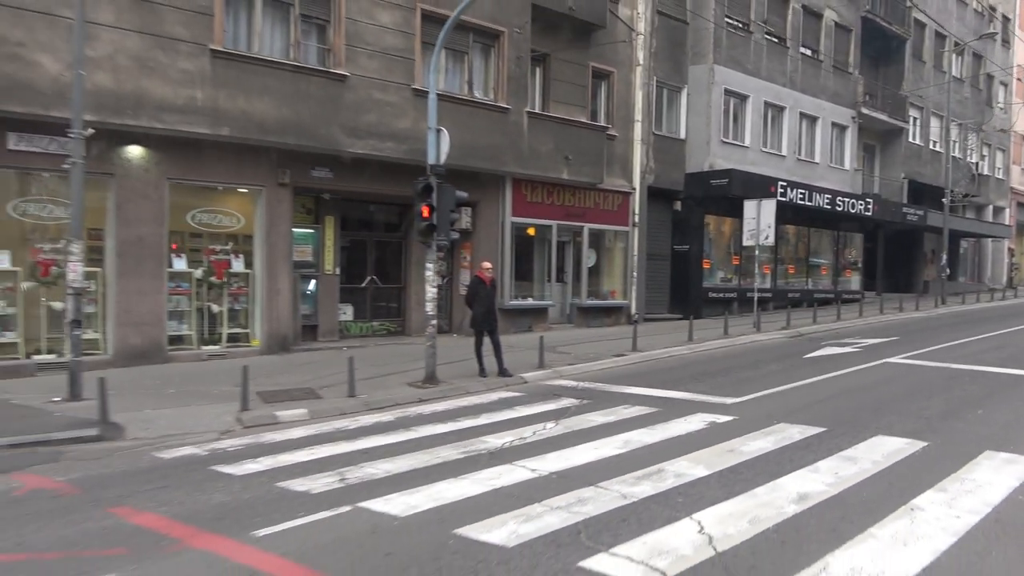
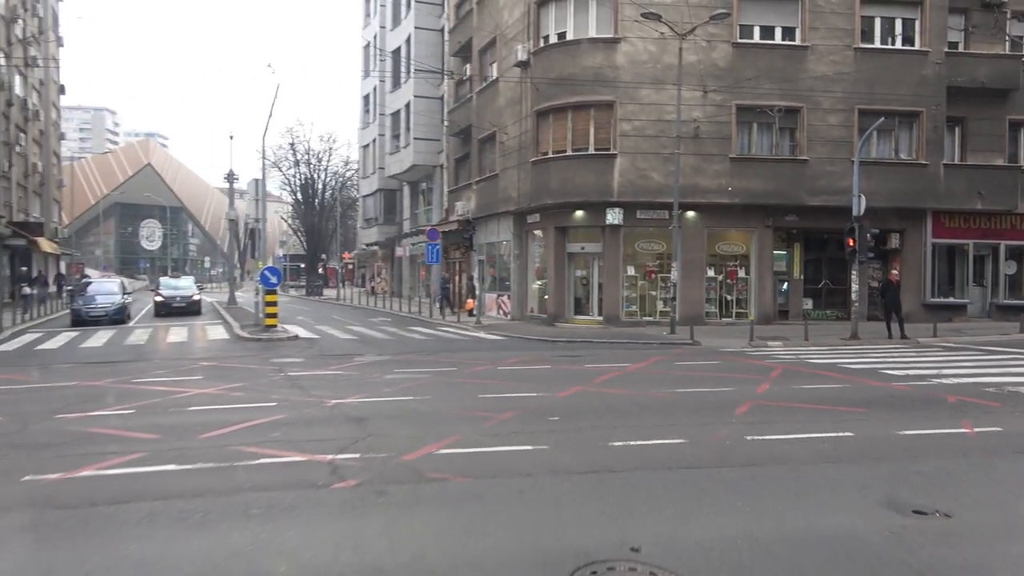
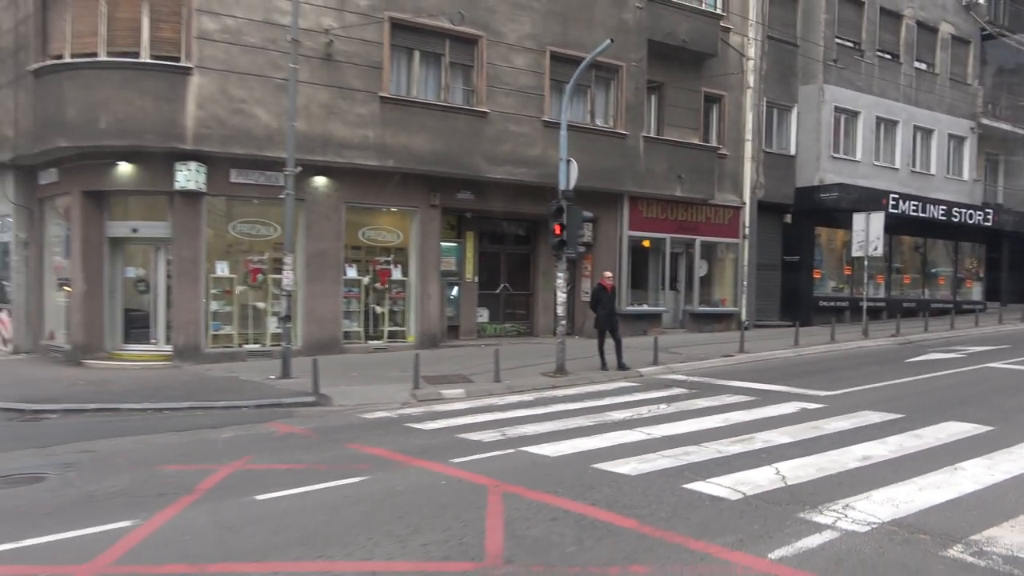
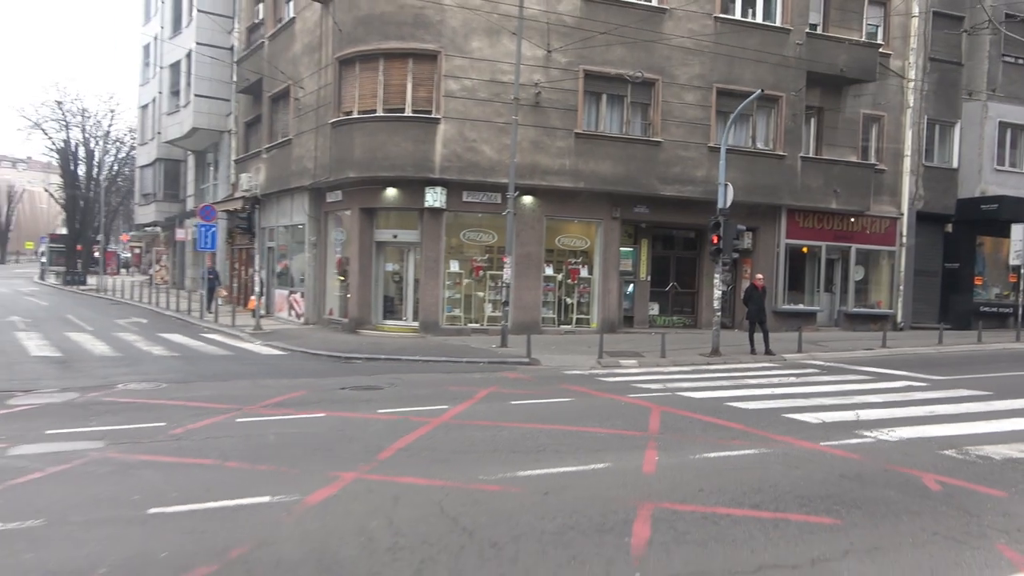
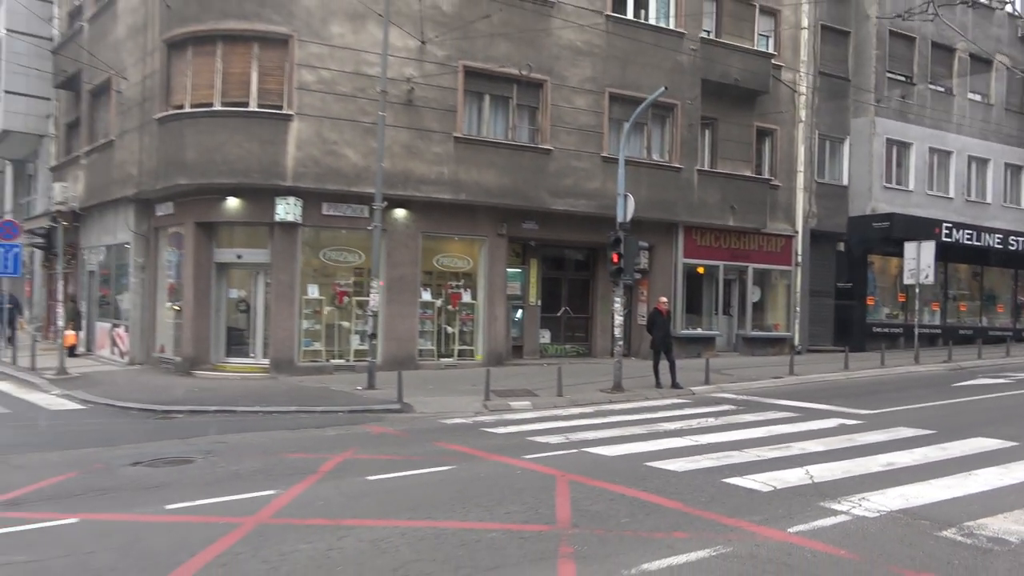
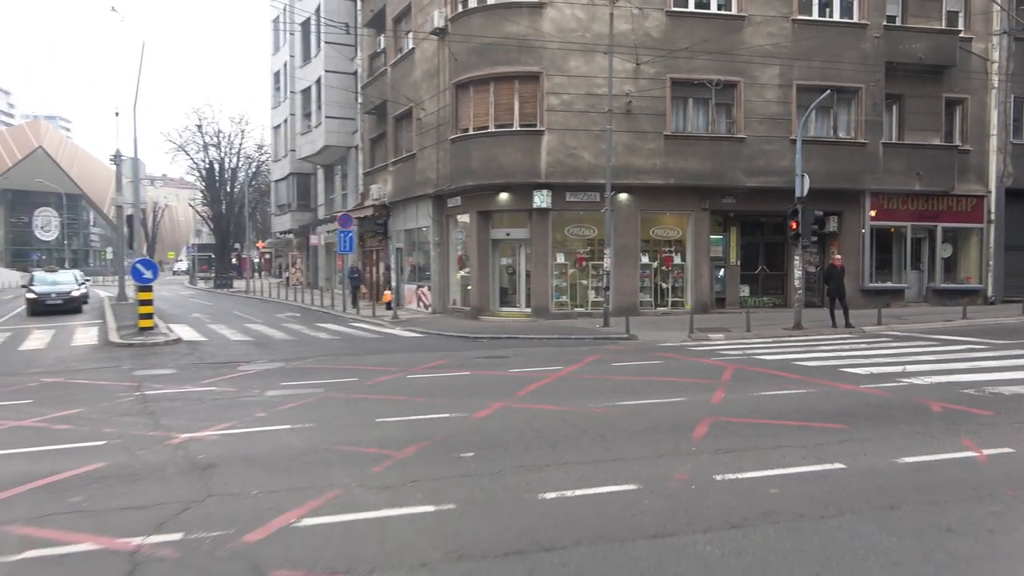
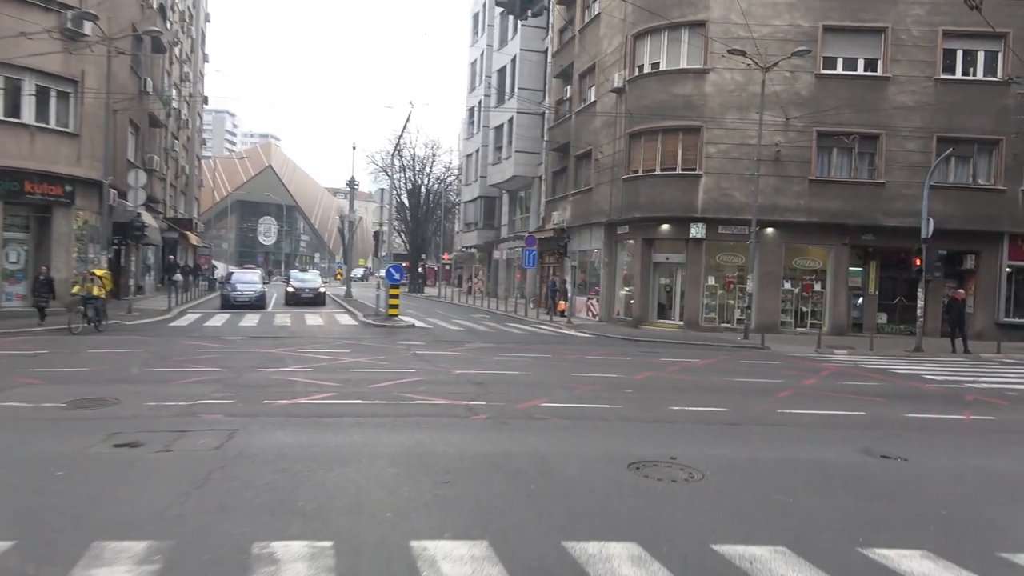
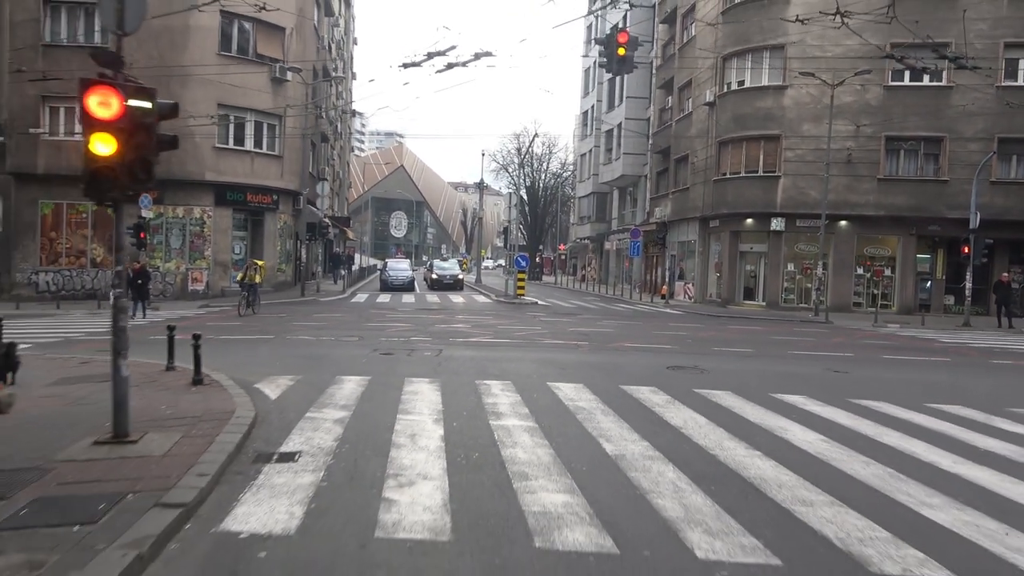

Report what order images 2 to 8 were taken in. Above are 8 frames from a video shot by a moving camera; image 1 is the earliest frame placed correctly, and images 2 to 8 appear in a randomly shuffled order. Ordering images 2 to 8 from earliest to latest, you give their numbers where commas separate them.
3, 5, 4, 6, 2, 7, 8
